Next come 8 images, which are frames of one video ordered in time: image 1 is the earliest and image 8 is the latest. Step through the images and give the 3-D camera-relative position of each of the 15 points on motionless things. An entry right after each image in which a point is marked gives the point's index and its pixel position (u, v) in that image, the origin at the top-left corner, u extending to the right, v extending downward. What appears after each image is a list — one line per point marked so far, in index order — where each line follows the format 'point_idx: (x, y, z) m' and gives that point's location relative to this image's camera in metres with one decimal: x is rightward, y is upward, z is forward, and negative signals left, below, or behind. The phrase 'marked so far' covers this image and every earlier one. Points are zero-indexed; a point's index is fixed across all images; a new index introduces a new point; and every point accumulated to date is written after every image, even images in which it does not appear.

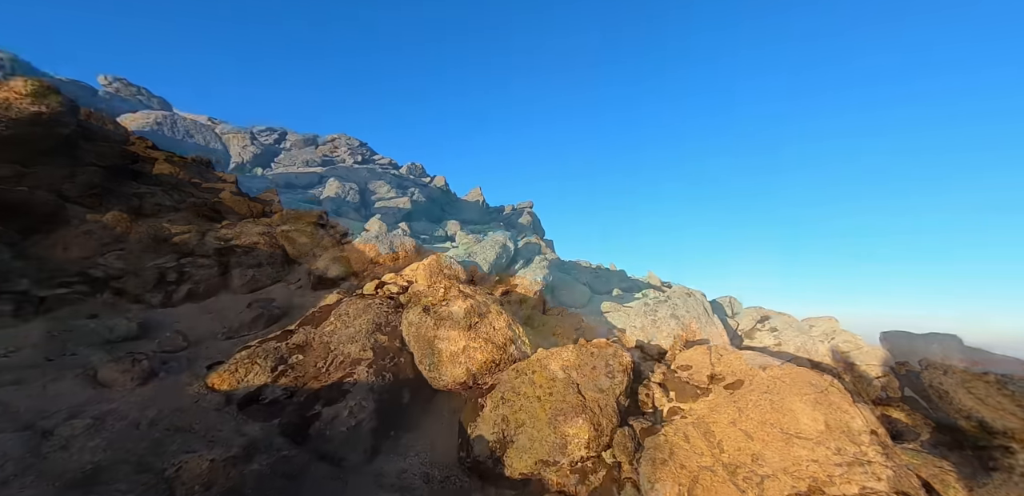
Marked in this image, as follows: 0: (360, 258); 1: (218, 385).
0: (-2.4, -0.2, +6.8) m
1: (-3.1, -1.4, +4.6) m
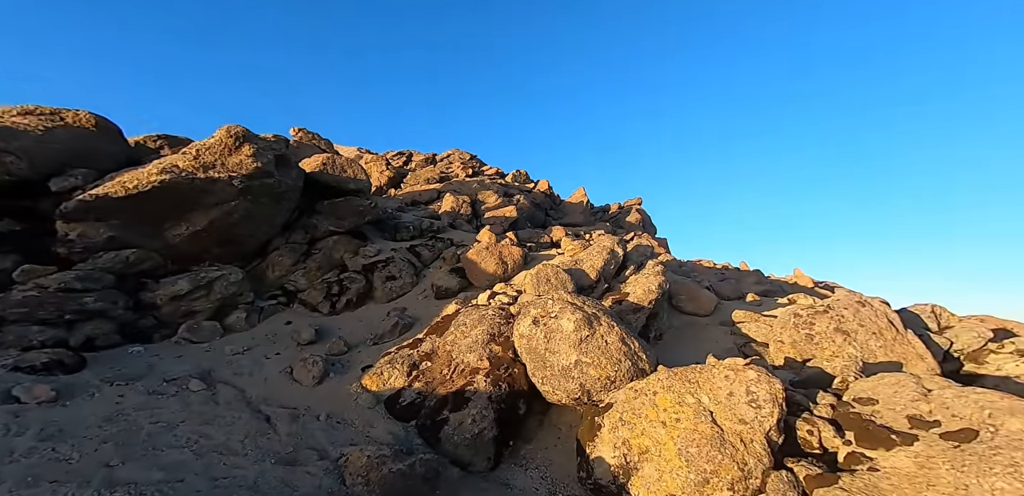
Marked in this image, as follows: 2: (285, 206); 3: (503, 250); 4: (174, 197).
0: (-0.7, -0.4, +7.0) m
1: (-1.7, -1.7, +5.0) m
2: (-4.6, +0.8, +8.1) m
3: (-0.2, -0.1, +7.2) m
4: (-5.6, +0.8, +6.9) m
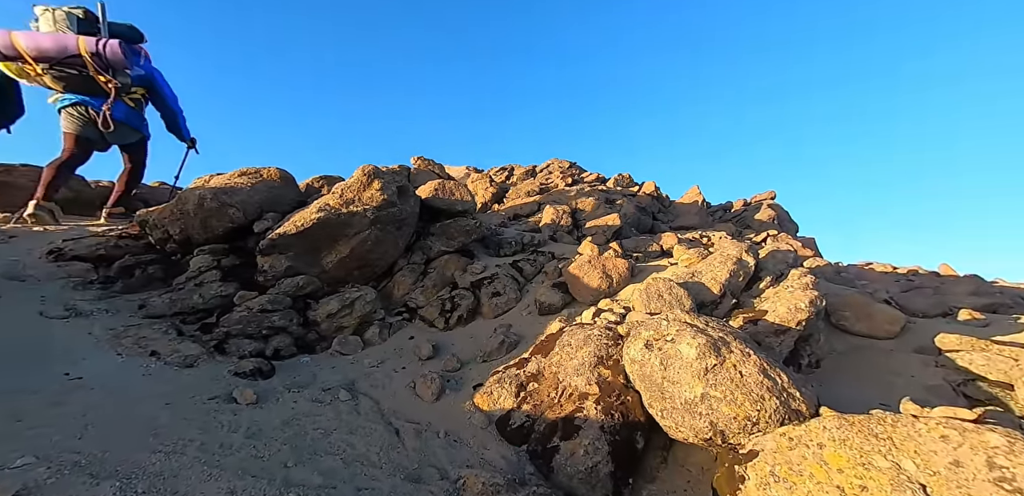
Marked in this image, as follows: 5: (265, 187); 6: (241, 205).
0: (+1.0, -0.6, +6.6) m
1: (-0.4, -1.9, +4.9) m
2: (-2.6, +0.3, +8.7) m
3: (+1.5, -0.3, +6.7) m
4: (-3.8, +0.3, +7.8) m
5: (-5.3, +1.3, +8.6) m
6: (-5.4, +0.8, +7.9) m
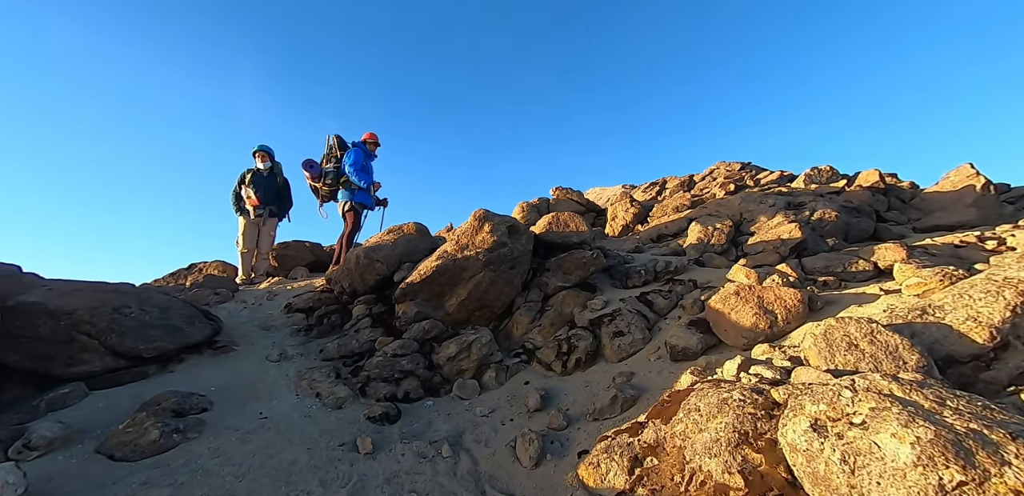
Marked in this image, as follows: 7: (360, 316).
0: (+2.6, -0.9, +5.1) m
1: (+0.7, -2.3, +4.0) m
2: (0.0, -0.5, +8.5) m
3: (+3.1, -0.5, +5.0) m
4: (-1.5, -0.6, +8.1) m
5: (-2.6, +0.2, +9.5) m
6: (-2.9, -0.3, +8.9) m
7: (-3.2, -1.5, +8.5) m
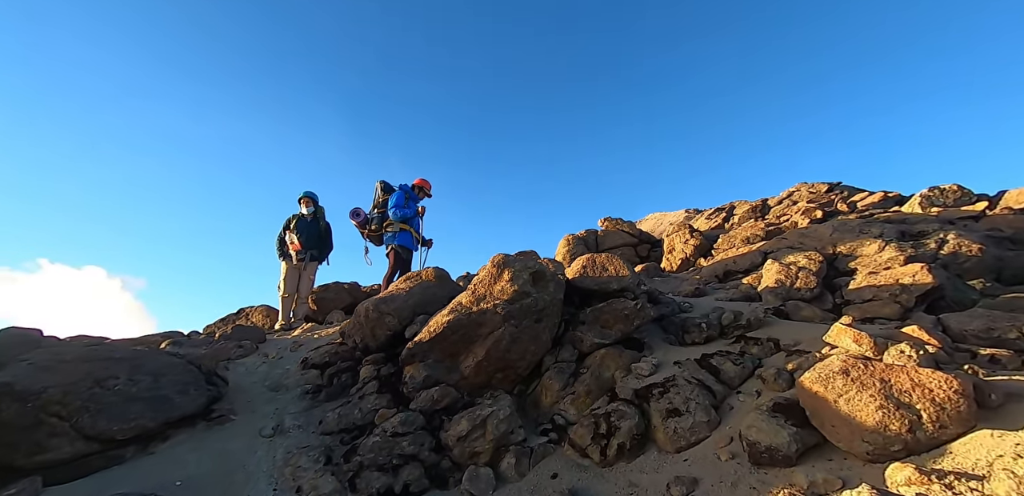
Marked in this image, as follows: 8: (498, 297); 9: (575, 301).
0: (+2.6, -1.4, +3.5) m
1: (+0.7, -2.8, +2.6) m
2: (+0.5, -1.3, +7.2) m
3: (+3.1, -1.0, +3.4) m
4: (-1.0, -1.5, +7.1) m
5: (-1.9, -0.8, +8.6) m
6: (-2.3, -1.2, +8.0) m
7: (-2.7, -2.4, +7.6) m
8: (-0.3, -0.9, +7.2) m
9: (+1.2, -1.1, +8.3) m
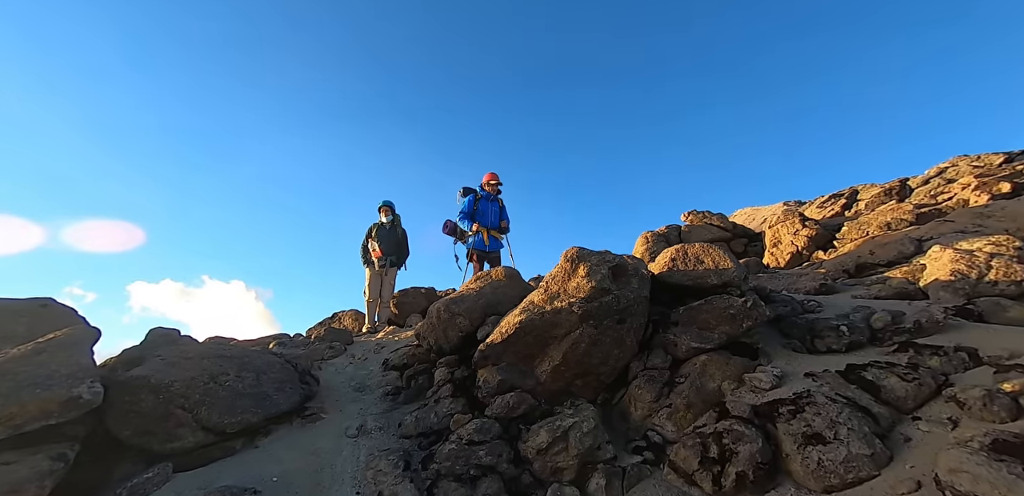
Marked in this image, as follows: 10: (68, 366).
0: (+3.3, -1.2, +2.3) m
1: (+1.2, -2.6, +1.7) m
2: (+1.8, -1.2, +6.3) m
3: (+3.7, -0.8, +2.1) m
4: (+0.3, -1.4, +6.4) m
5: (-0.4, -0.7, +8.2) m
6: (-0.8, -1.2, +7.6) m
7: (-1.2, -2.3, +7.2) m
8: (+1.0, -0.7, +6.5) m
9: (+2.7, -0.9, +7.3) m
10: (-6.0, -1.7, +5.6) m
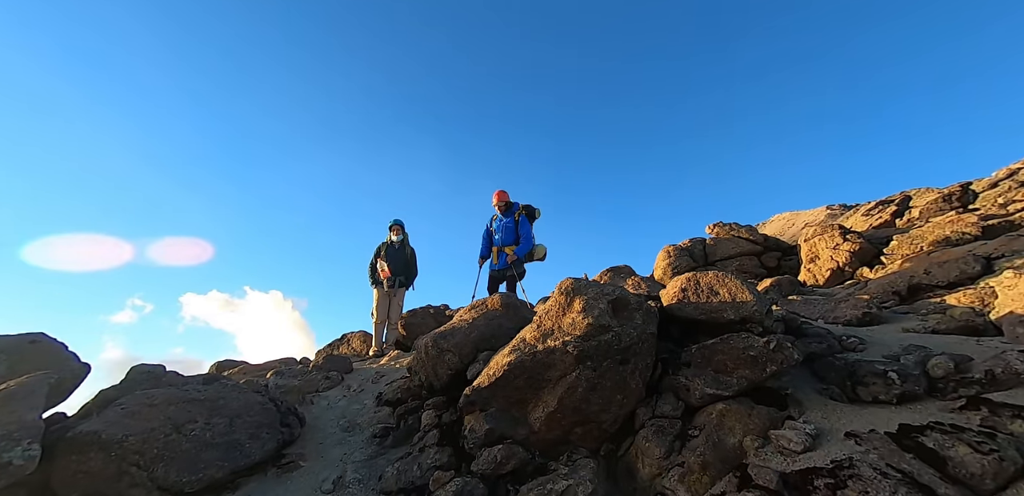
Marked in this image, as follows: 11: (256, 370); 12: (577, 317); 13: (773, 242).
0: (+2.9, -1.4, +1.4) m
1: (+0.8, -2.8, +0.9) m
2: (+1.6, -1.6, +5.5) m
3: (+3.3, -1.0, +1.3) m
4: (+0.1, -1.8, +5.7) m
5: (-0.5, -1.2, +7.5) m
6: (-0.9, -1.7, +6.9) m
7: (-1.4, -2.8, +6.5) m
8: (+0.8, -1.2, +5.7) m
9: (+2.5, -1.4, +6.4) m
10: (-6.2, -2.2, +5.2) m
11: (-7.9, -3.7, +12.5) m
12: (+0.9, -0.9, +5.7) m
13: (+8.5, +0.1, +13.9) m
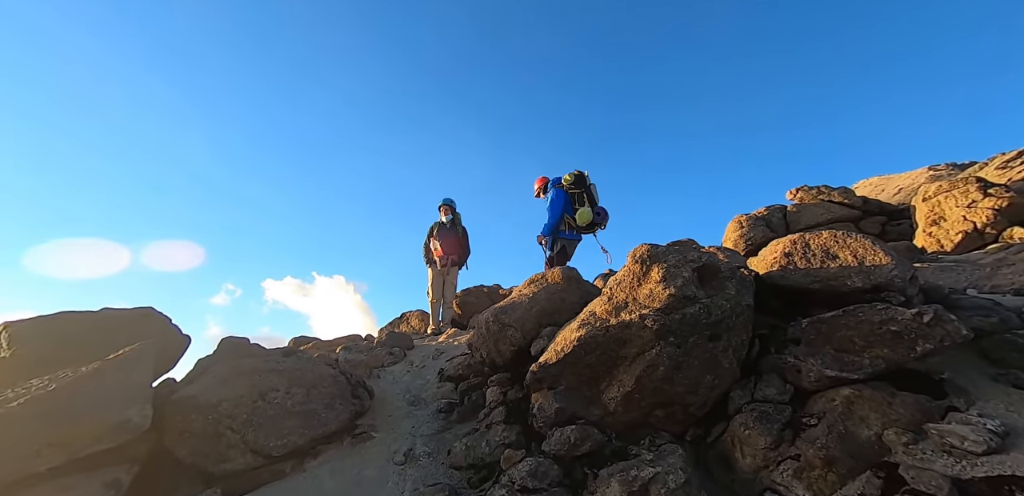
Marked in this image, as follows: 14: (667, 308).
0: (+3.2, -1.1, +0.5) m
1: (+1.2, -2.6, +0.3) m
2: (+2.5, -1.1, +4.7) m
3: (+3.6, -0.7, +0.2) m
4: (+1.1, -1.3, +5.1) m
5: (+0.7, -0.6, +6.9) m
6: (+0.2, -1.1, +6.4) m
7: (-0.2, -2.3, +6.1) m
8: (+1.7, -0.7, +5.0) m
9: (+3.5, -0.8, +5.5) m
10: (-5.2, -1.9, +5.4) m
11: (-5.9, -3.1, +13.0) m
12: (+1.8, -0.4, +5.0) m
13: (+10.4, +1.2, +11.9) m
14: (+1.9, -0.7, +4.8) m
